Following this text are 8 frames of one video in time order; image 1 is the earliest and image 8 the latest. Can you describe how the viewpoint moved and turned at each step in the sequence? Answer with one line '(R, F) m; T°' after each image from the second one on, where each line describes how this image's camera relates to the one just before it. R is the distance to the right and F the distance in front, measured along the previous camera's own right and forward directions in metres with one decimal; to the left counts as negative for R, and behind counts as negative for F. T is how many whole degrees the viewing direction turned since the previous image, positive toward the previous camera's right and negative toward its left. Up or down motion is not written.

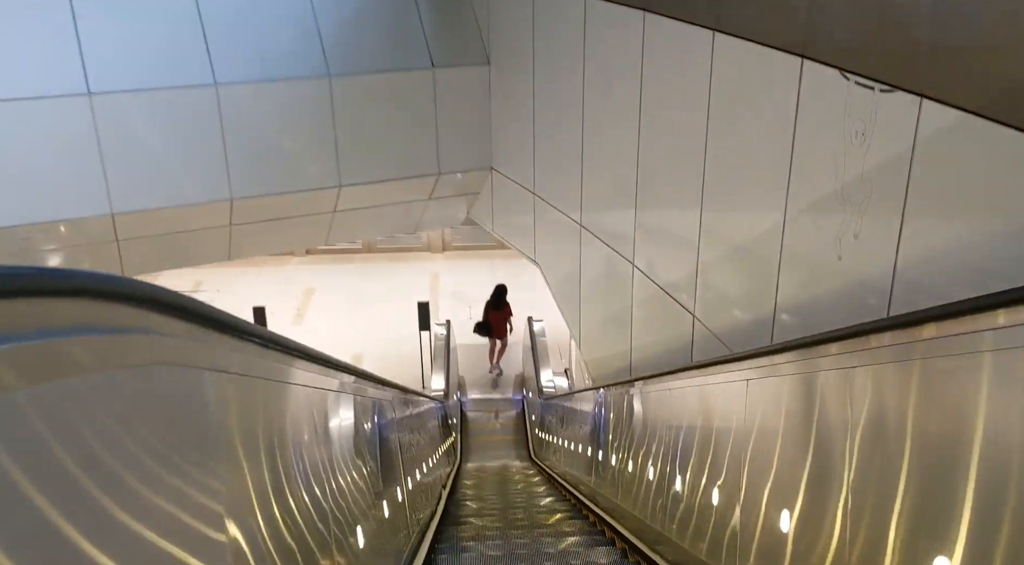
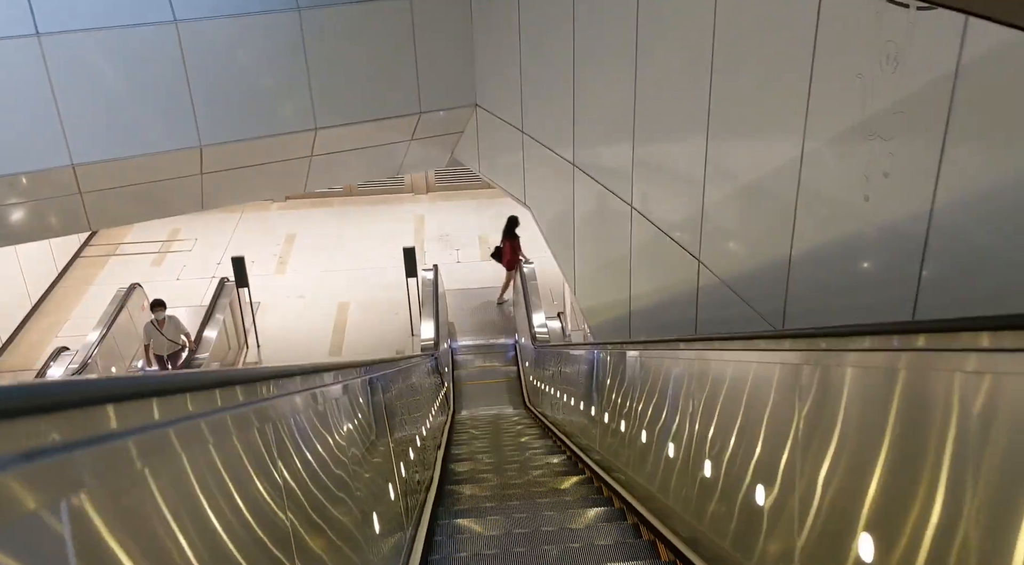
(-0.1, +0.2) m; +1°
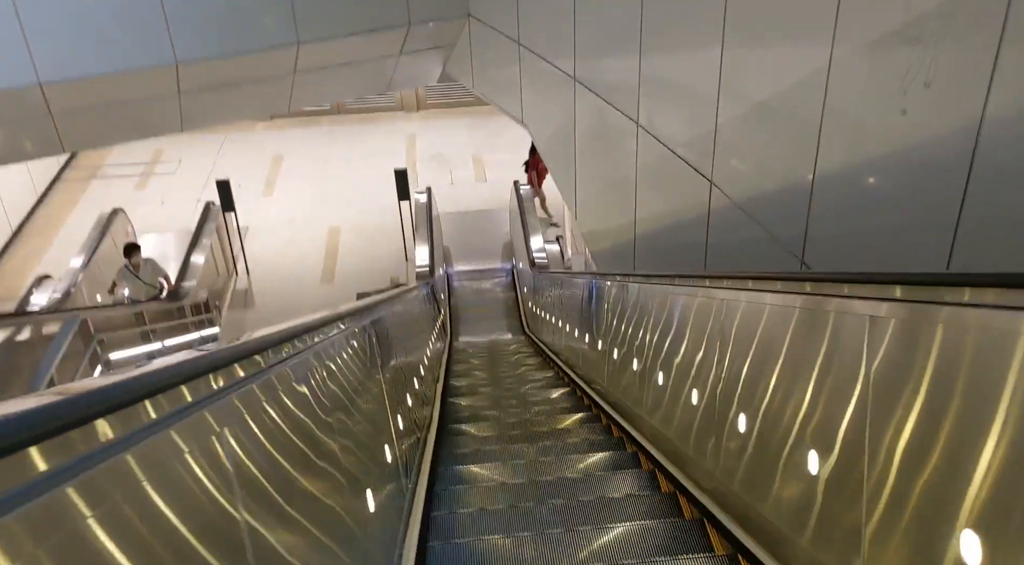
(0.0, +0.2) m; +1°
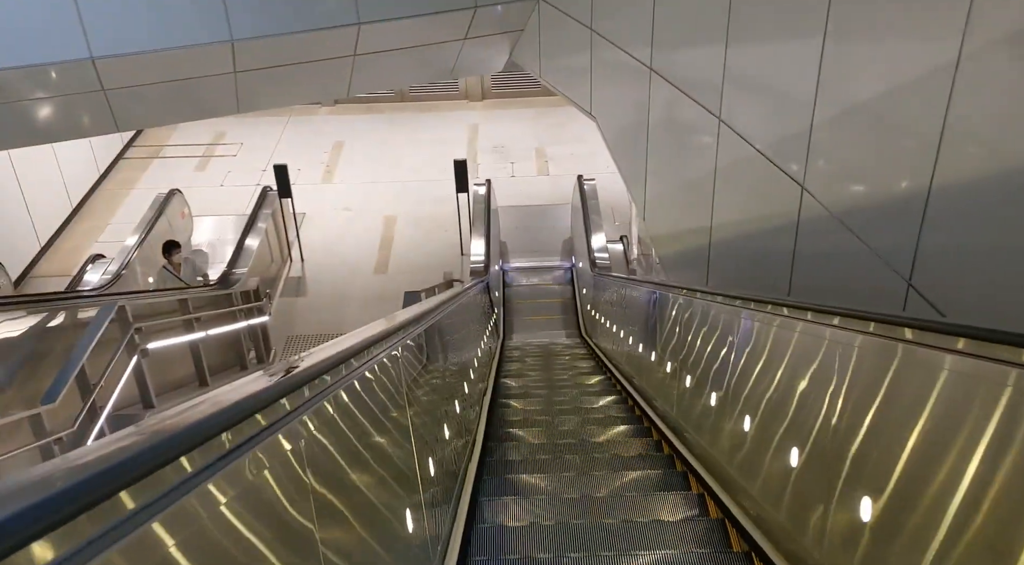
(0.0, +0.3) m; -5°
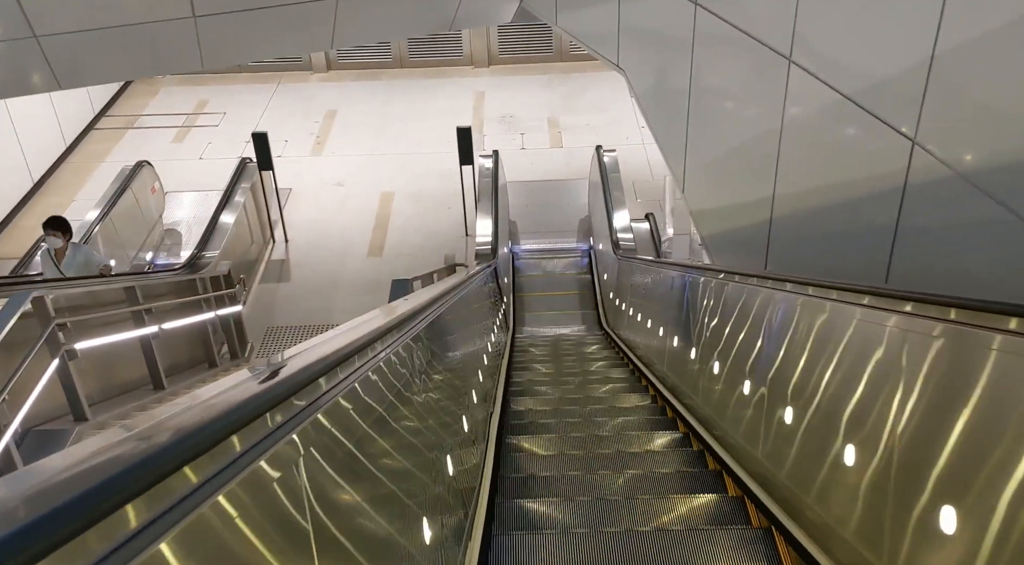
(0.0, +0.8) m; -1°
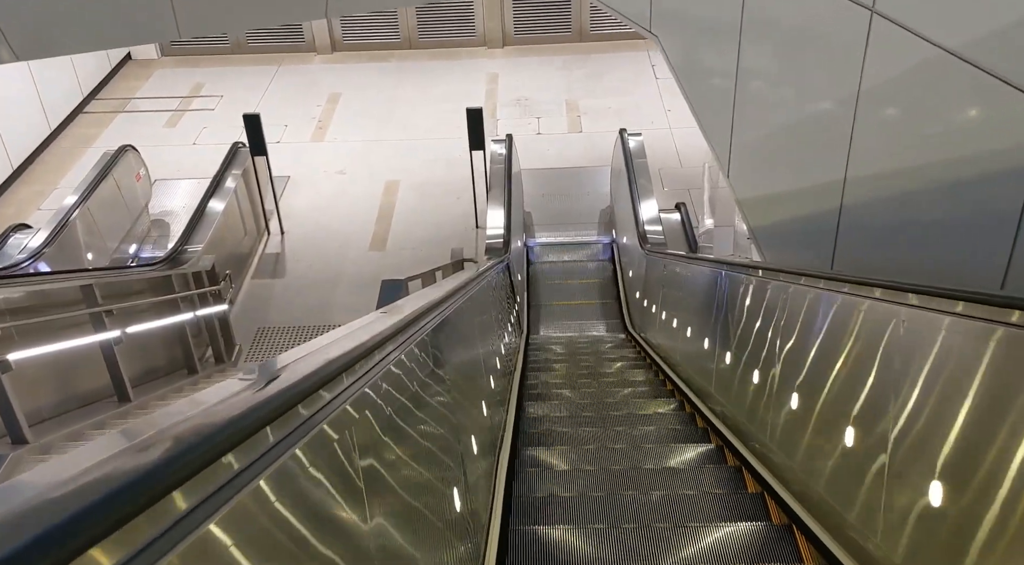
(0.0, +0.6) m; -1°
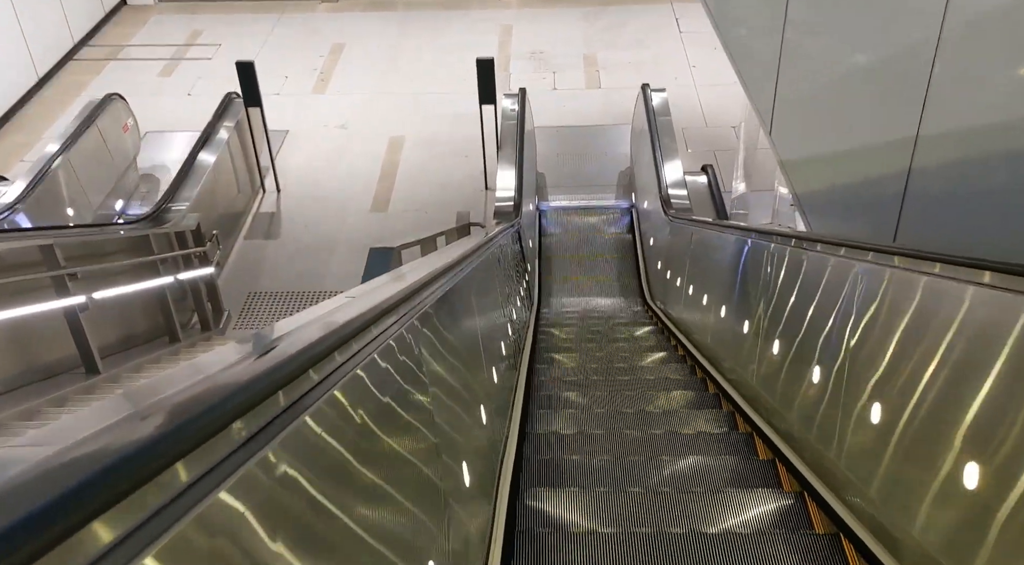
(0.0, +0.4) m; -1°
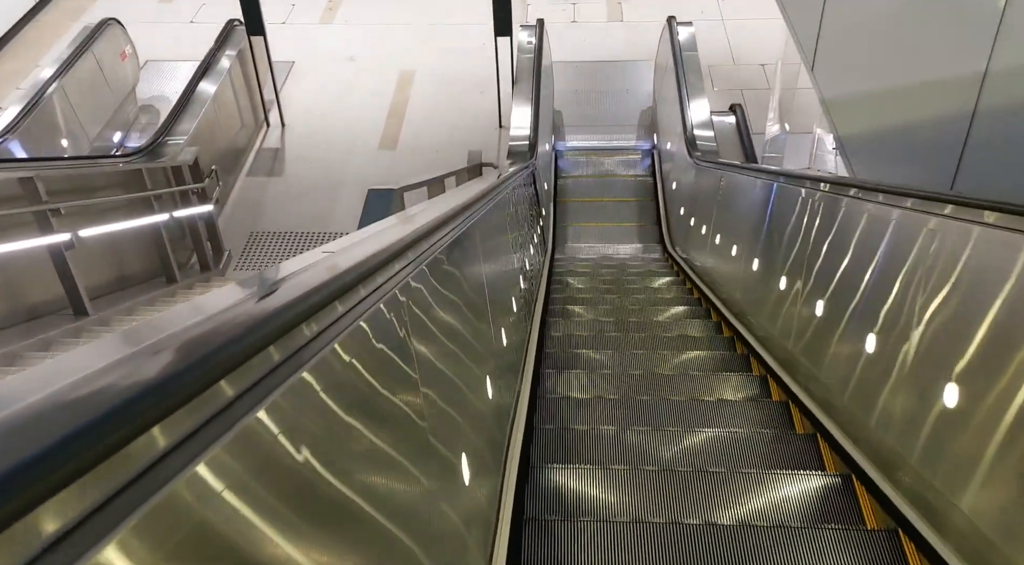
(0.0, +0.2) m; -1°
